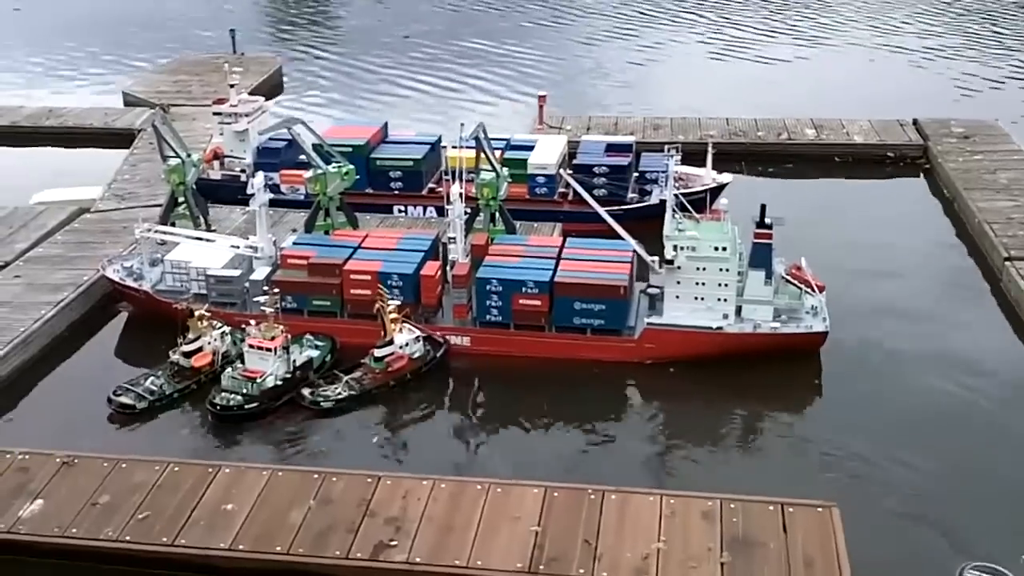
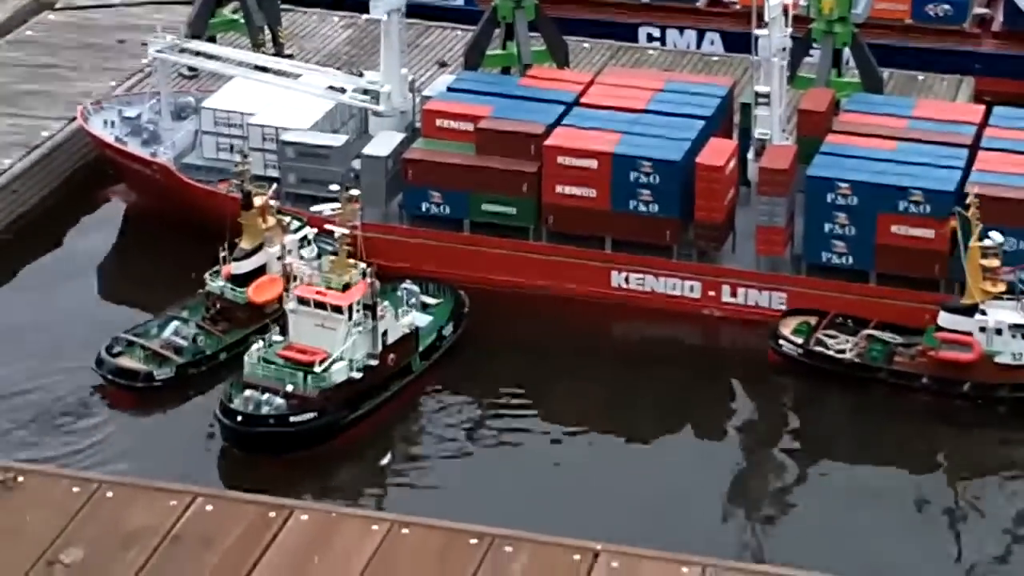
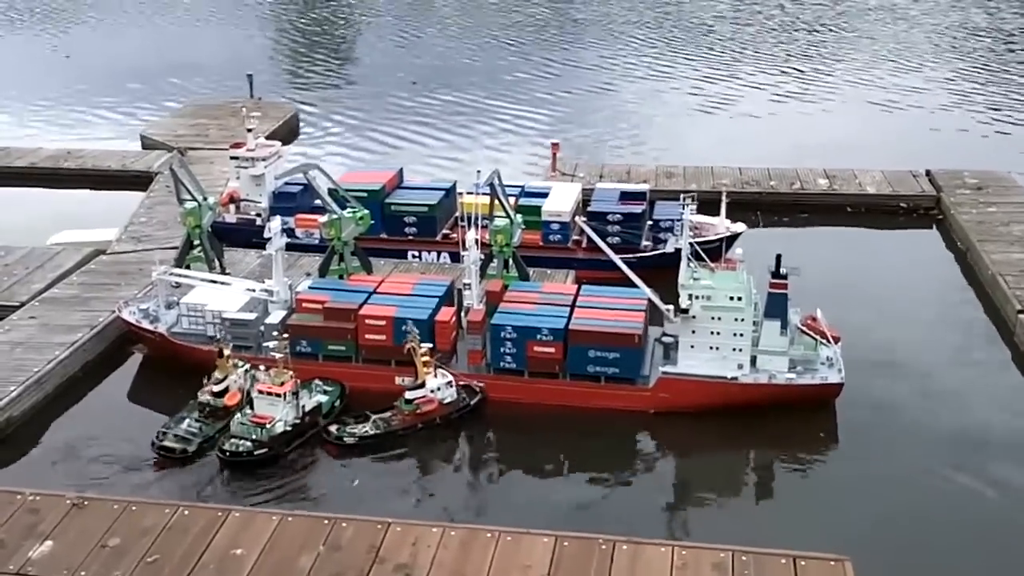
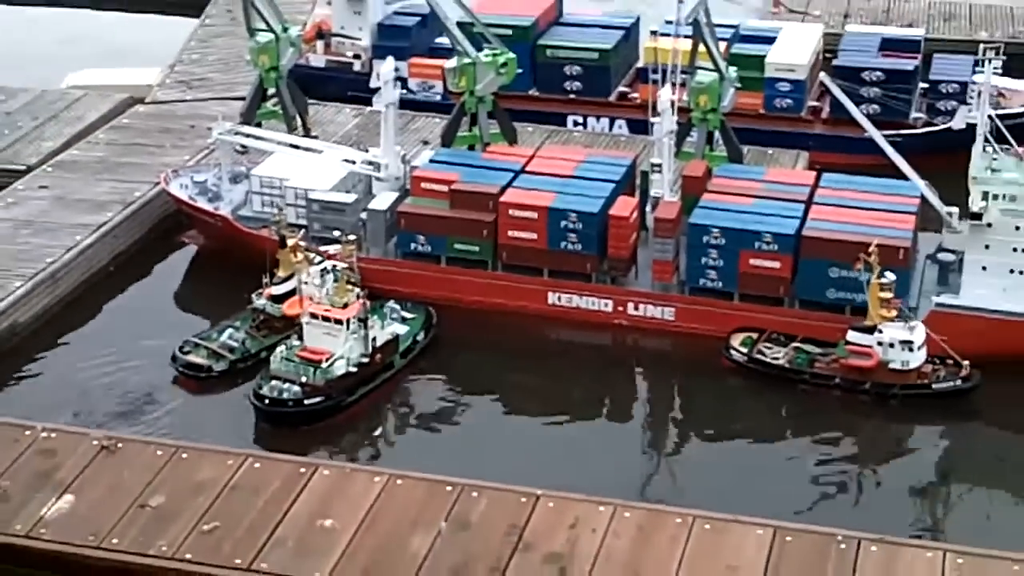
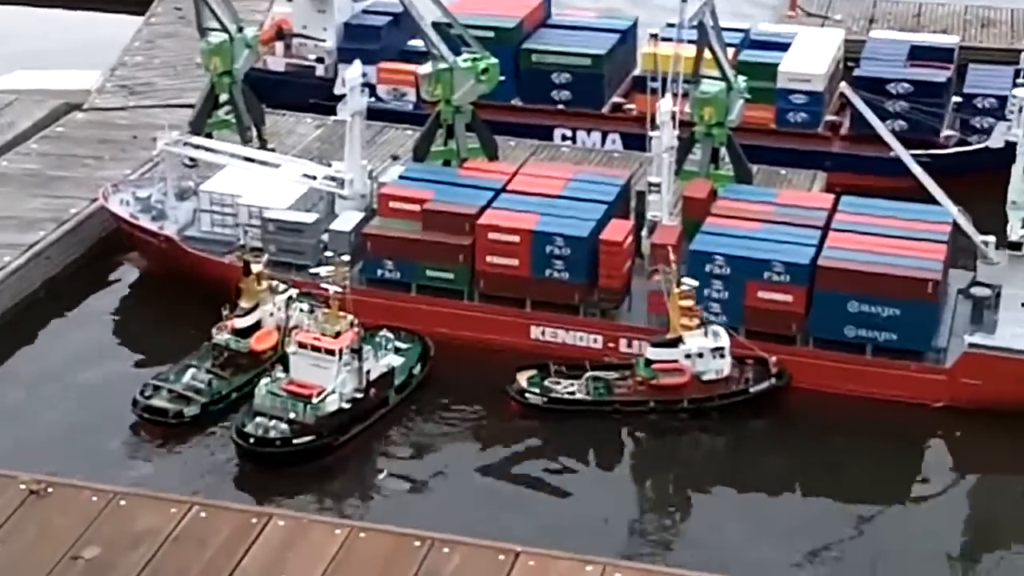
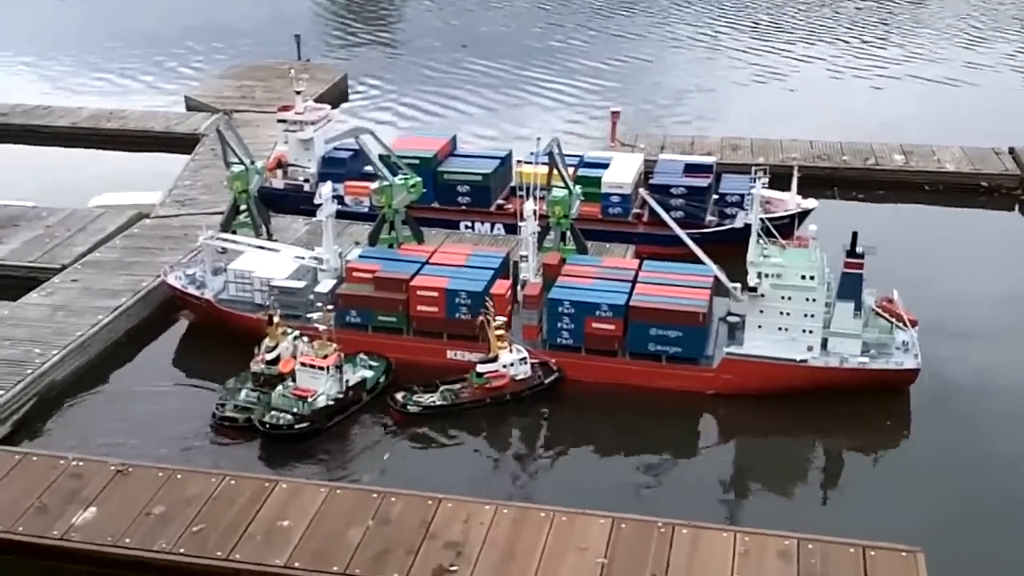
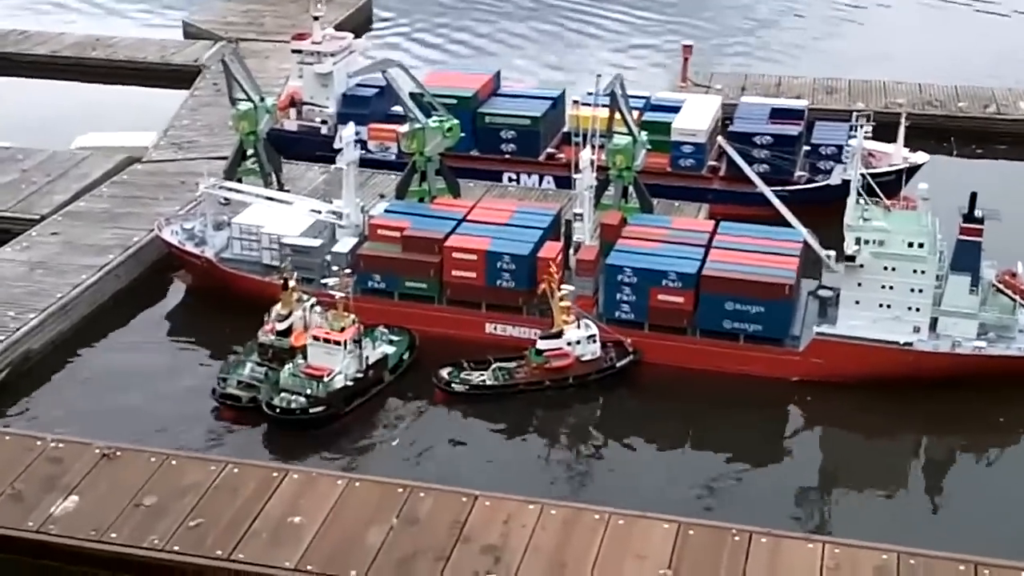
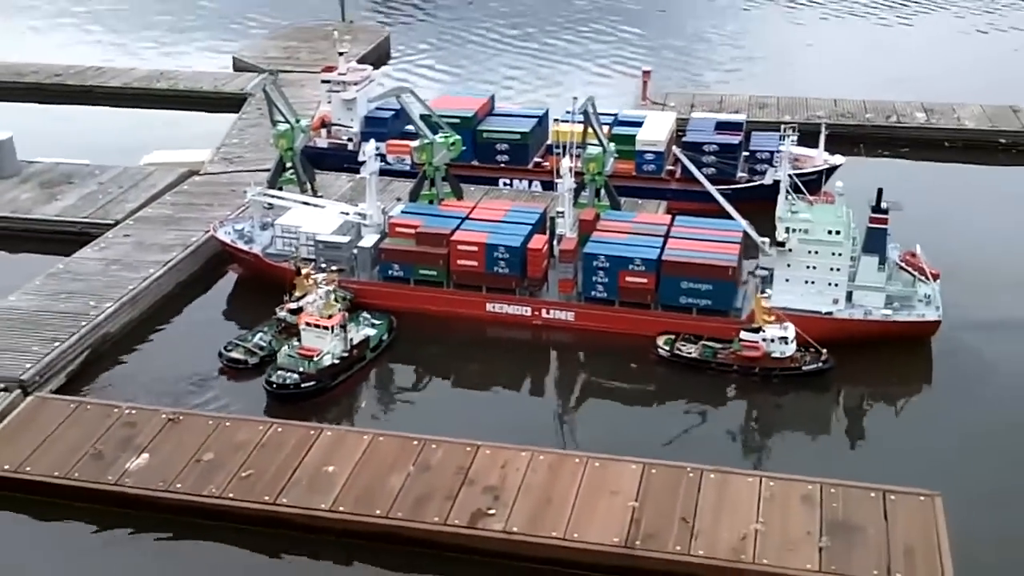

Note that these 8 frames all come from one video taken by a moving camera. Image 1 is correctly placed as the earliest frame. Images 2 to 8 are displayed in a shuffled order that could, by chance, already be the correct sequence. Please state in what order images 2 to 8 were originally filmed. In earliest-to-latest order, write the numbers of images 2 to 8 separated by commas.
3, 6, 7, 5, 2, 4, 8
